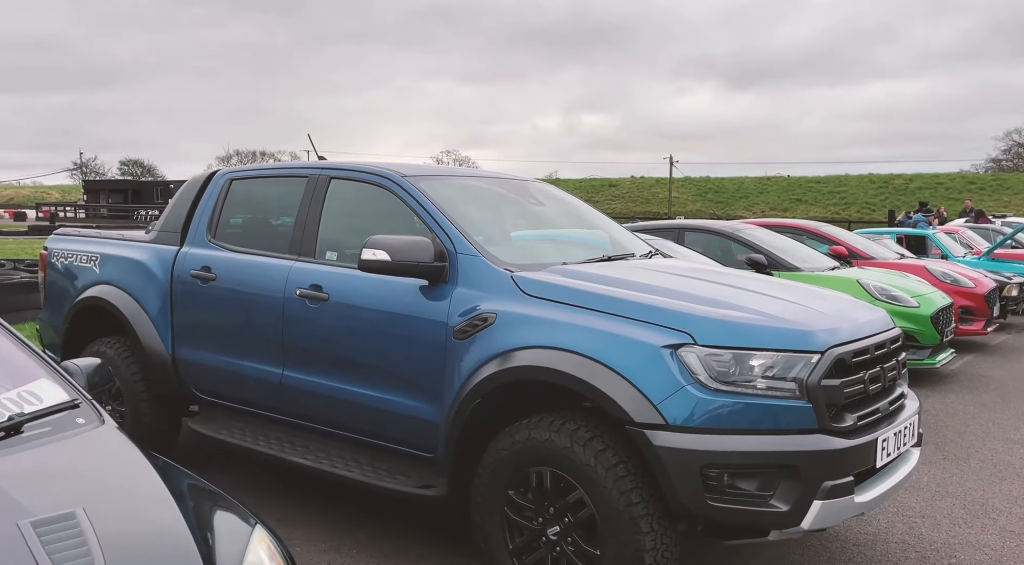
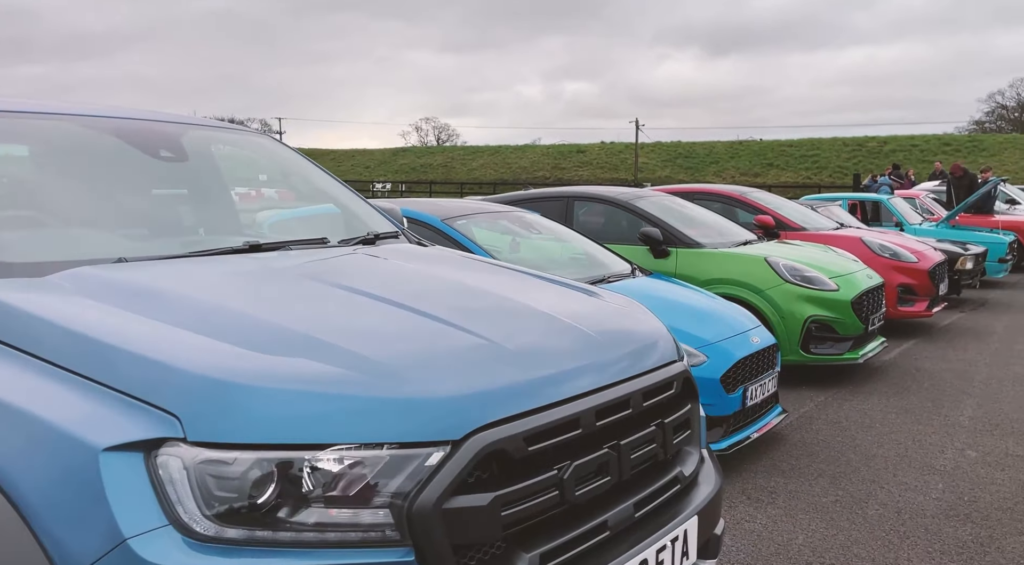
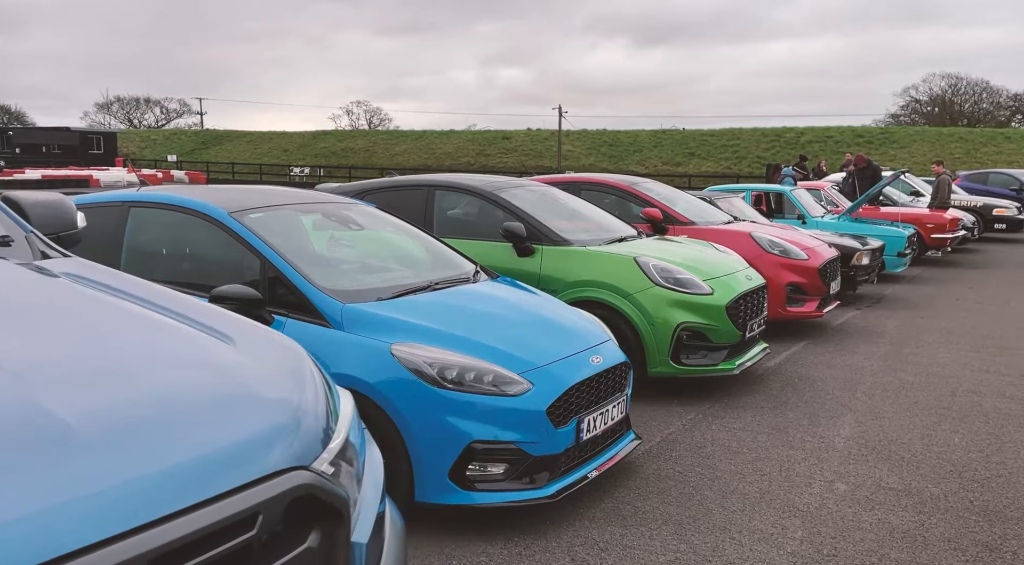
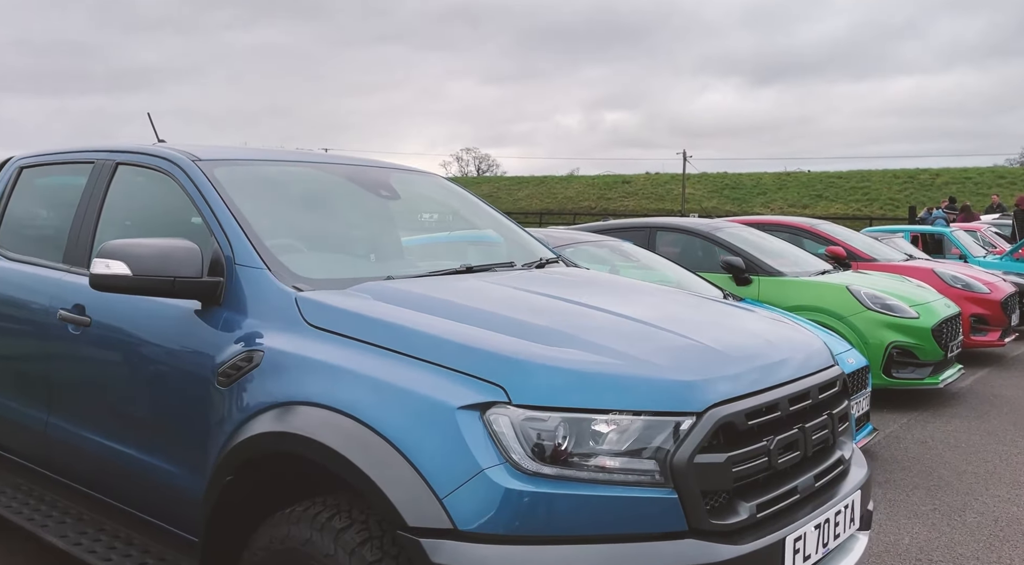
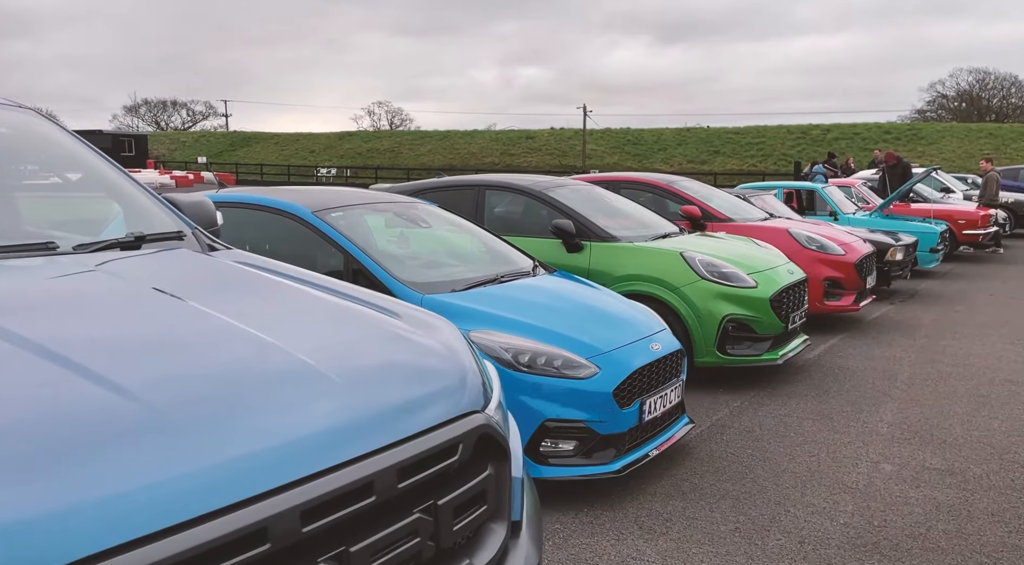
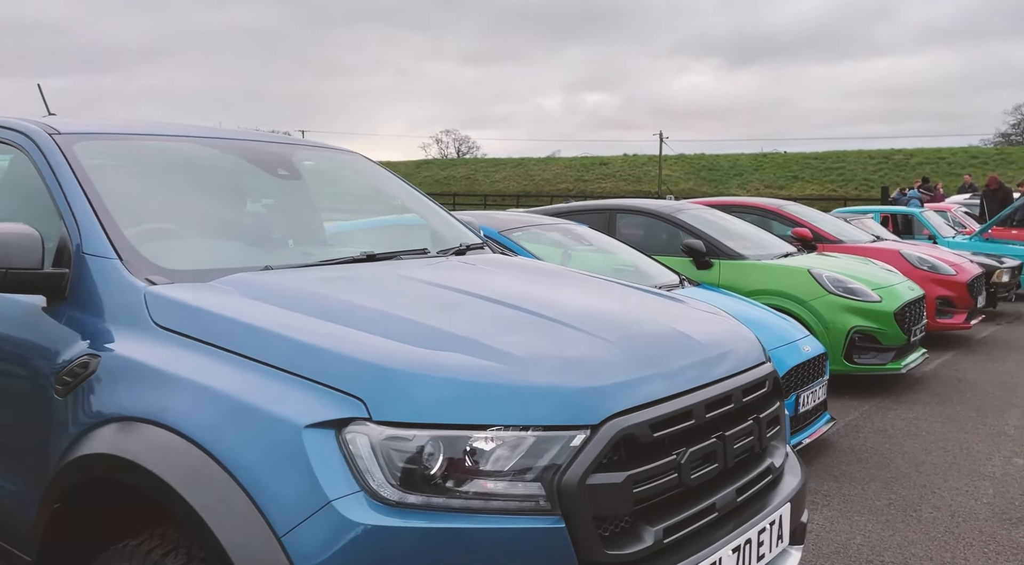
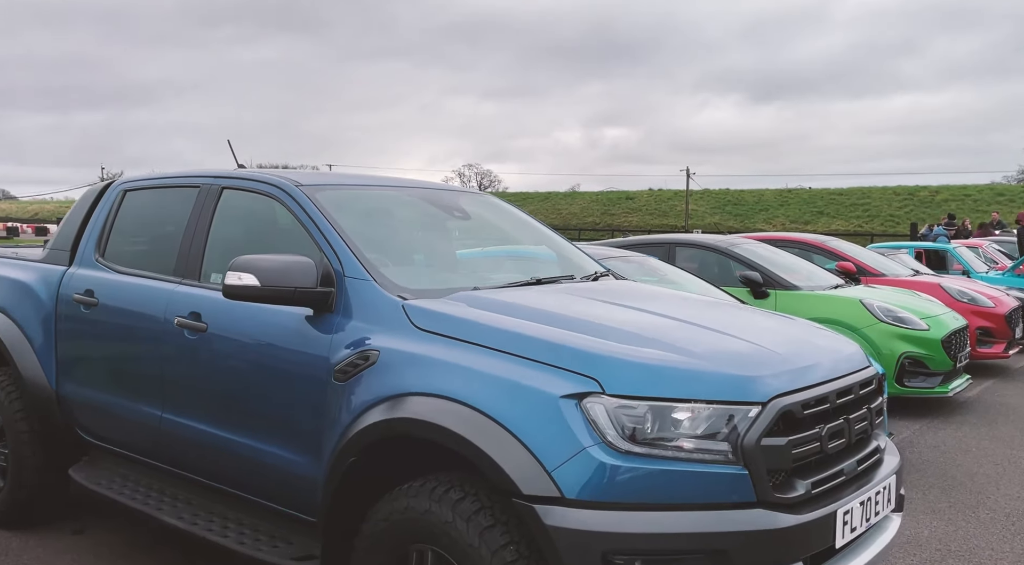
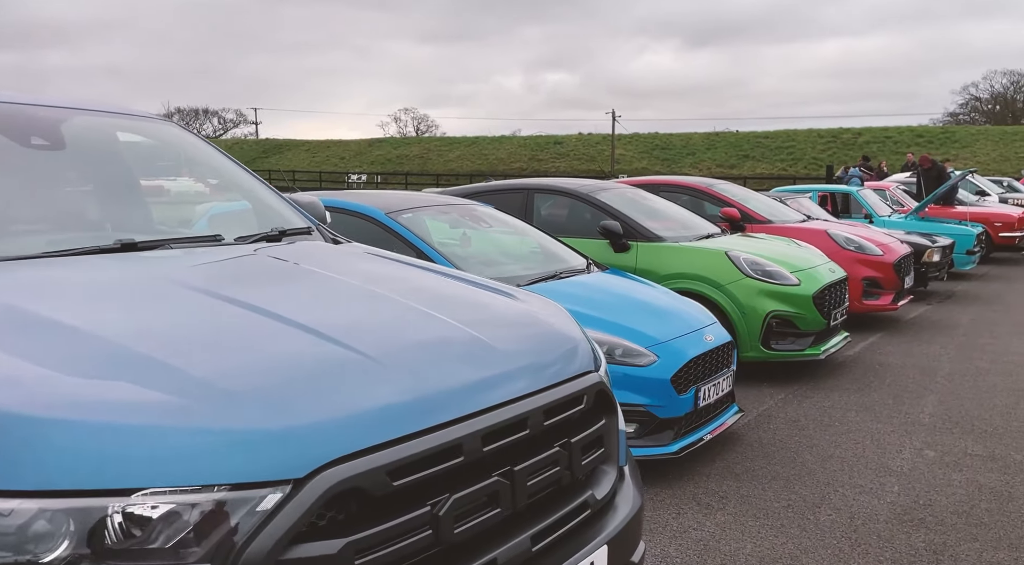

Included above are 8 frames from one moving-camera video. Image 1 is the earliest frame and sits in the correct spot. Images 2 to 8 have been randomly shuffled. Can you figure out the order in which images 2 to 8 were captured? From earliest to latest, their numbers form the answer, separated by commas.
7, 4, 6, 2, 8, 5, 3
